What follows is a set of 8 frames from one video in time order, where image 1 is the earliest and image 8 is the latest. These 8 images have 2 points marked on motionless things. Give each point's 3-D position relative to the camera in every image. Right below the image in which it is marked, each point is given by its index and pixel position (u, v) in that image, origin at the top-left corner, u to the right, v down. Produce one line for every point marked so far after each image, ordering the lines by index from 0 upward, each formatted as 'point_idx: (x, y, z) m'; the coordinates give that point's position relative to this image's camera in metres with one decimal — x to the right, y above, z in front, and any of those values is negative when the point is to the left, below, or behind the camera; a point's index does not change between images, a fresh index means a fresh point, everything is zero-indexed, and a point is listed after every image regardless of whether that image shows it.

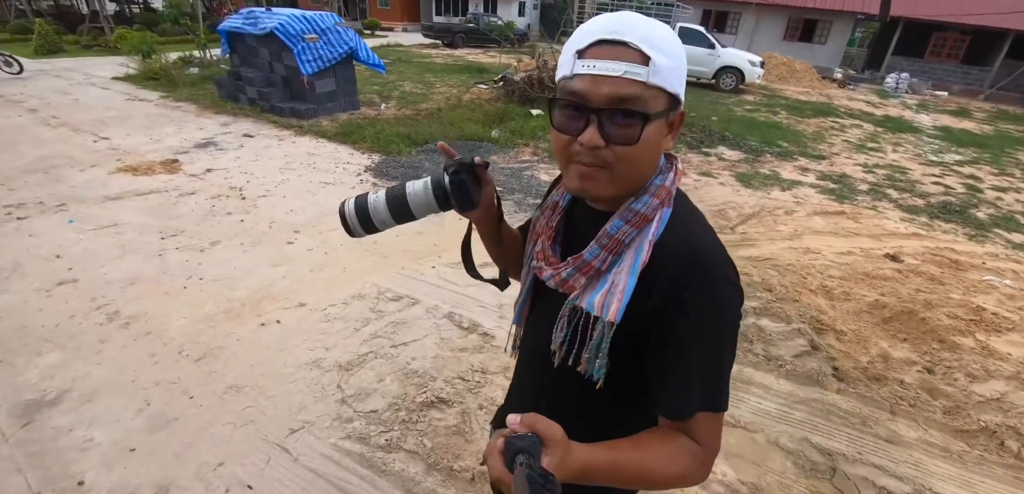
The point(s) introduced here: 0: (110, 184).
0: (-4.2, +0.7, +5.0) m
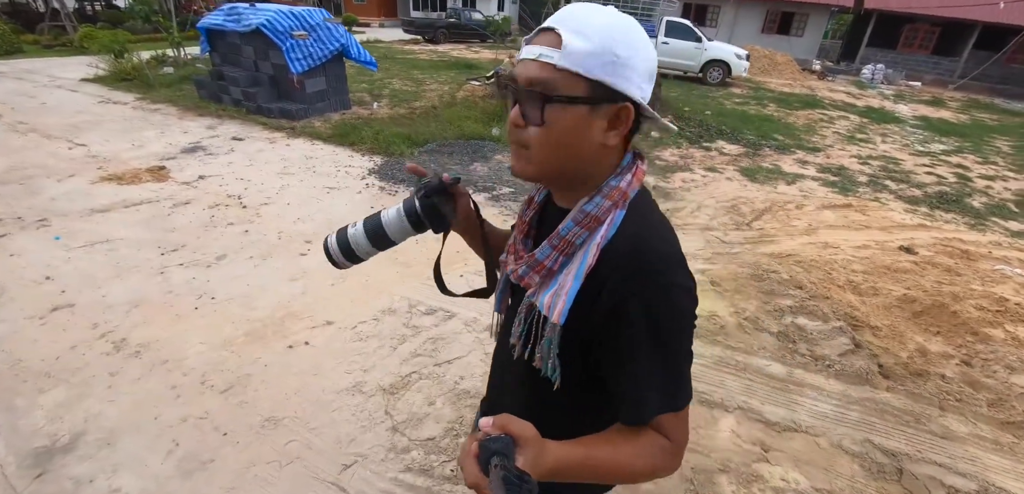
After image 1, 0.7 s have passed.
0: (-4.0, +0.5, +4.6) m
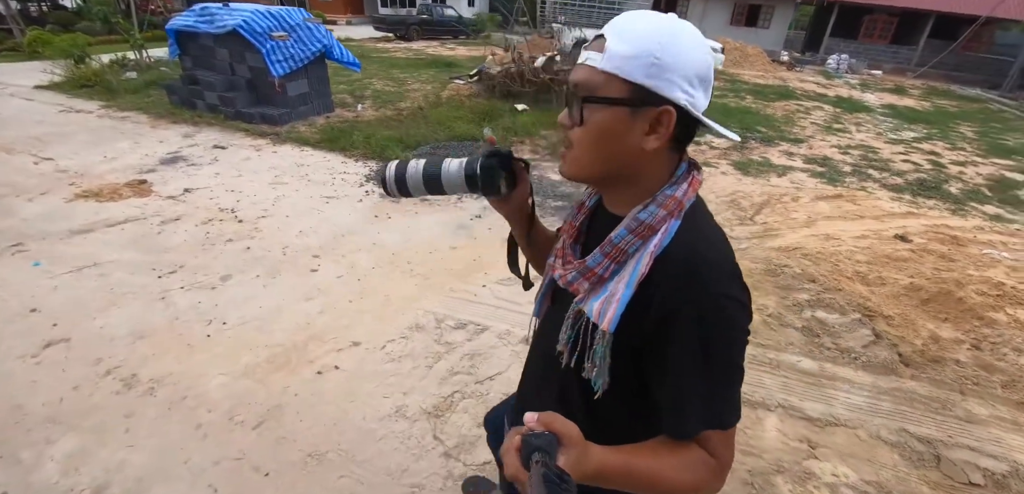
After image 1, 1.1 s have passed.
0: (-3.9, +0.3, +4.3) m
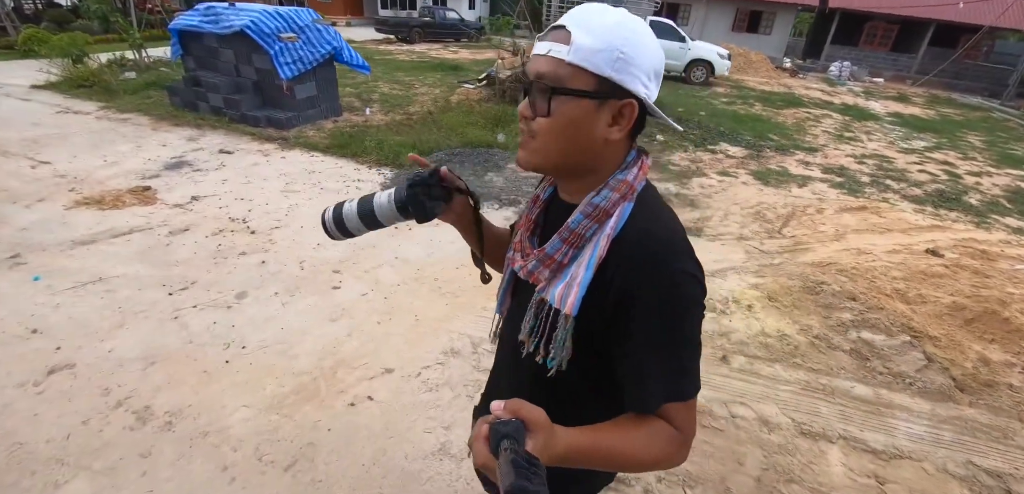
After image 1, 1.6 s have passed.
0: (-3.7, +0.2, +4.0) m
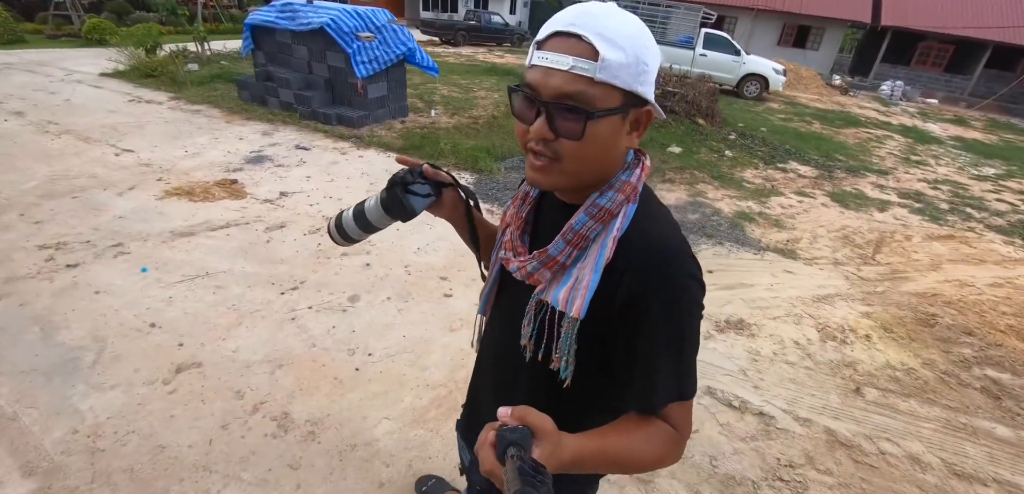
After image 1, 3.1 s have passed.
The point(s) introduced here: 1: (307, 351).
0: (-2.9, +0.3, +4.0) m
1: (-1.1, -0.6, +2.7) m
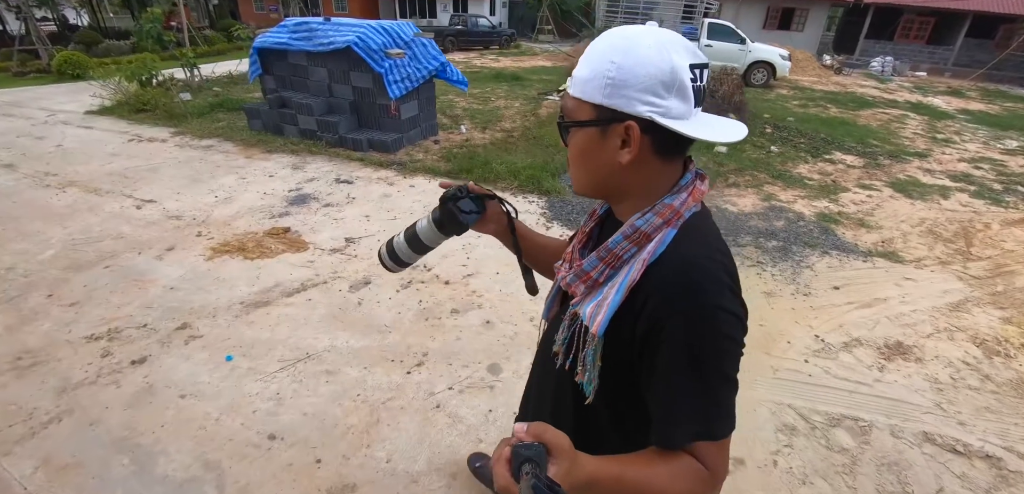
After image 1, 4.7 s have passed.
0: (-2.1, -0.2, +3.5) m
1: (-0.2, -0.9, +2.2) m
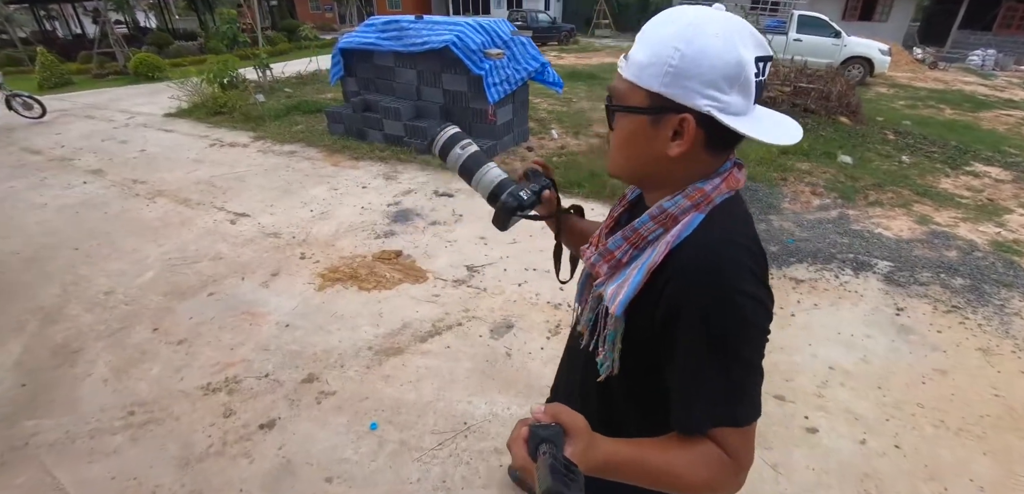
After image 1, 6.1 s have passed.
0: (-1.1, -0.4, +3.1) m
1: (+0.7, -1.2, +1.7) m
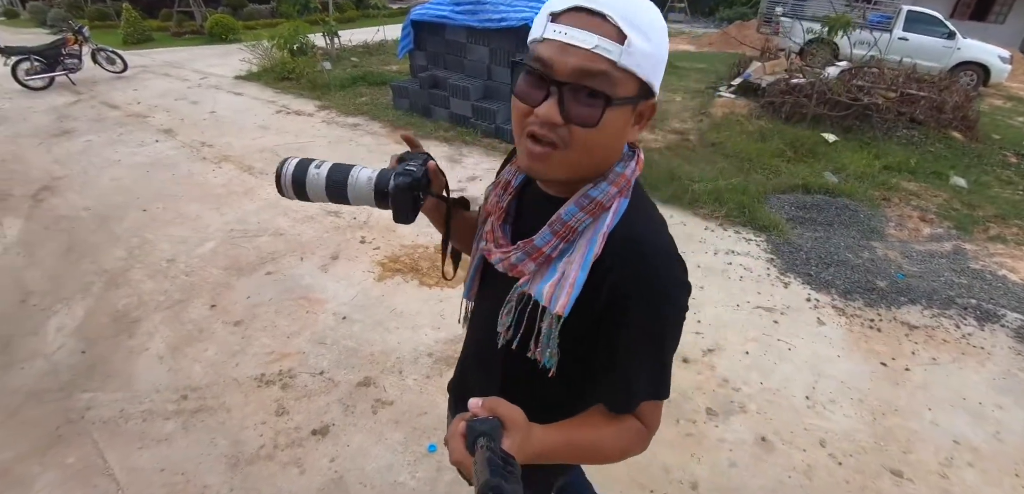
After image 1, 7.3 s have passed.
0: (-0.7, -0.4, +2.9) m
1: (+0.9, -1.4, +1.4) m
